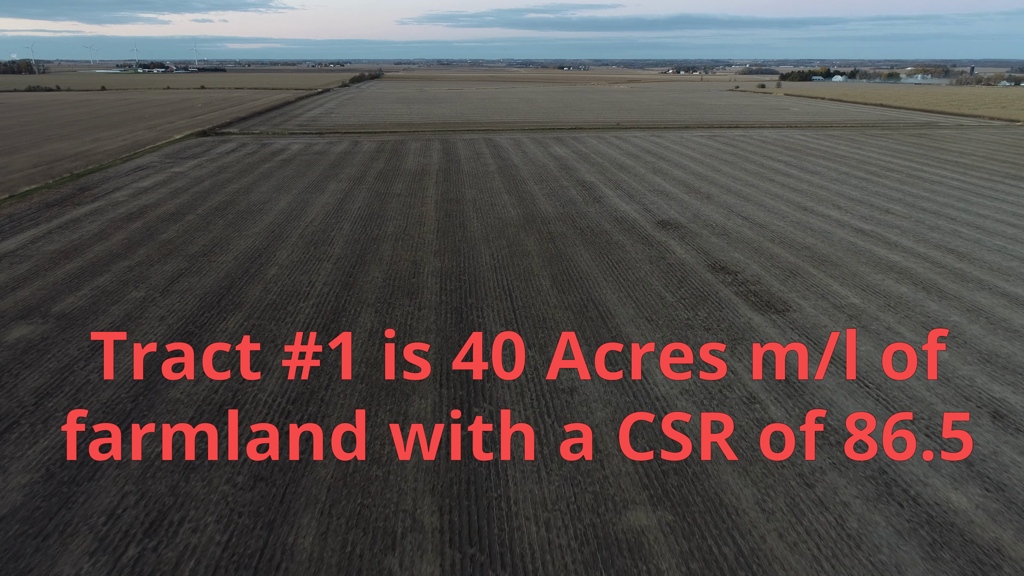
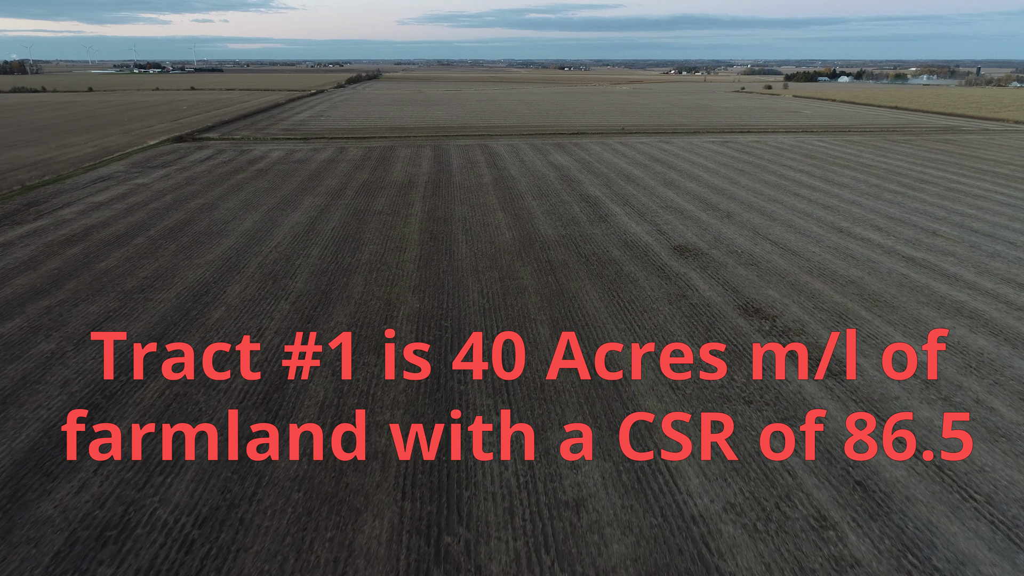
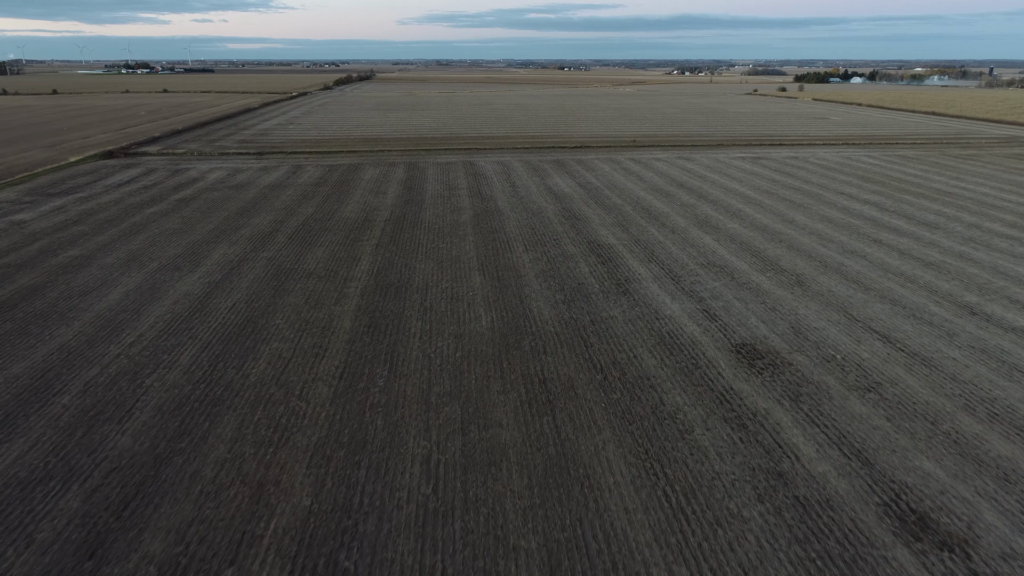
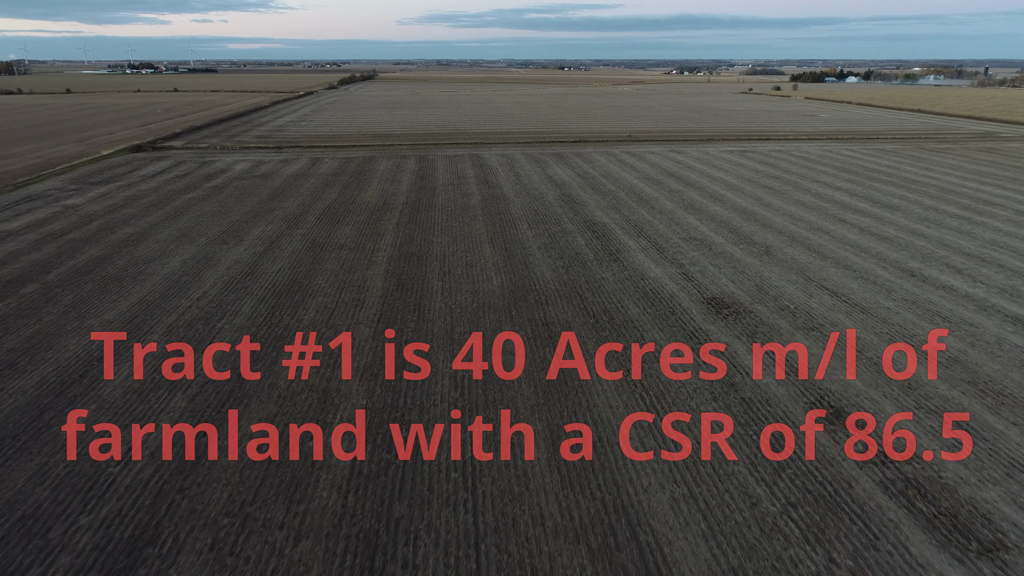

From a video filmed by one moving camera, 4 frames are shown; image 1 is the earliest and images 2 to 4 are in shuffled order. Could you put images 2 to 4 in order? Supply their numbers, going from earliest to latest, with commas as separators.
2, 4, 3
